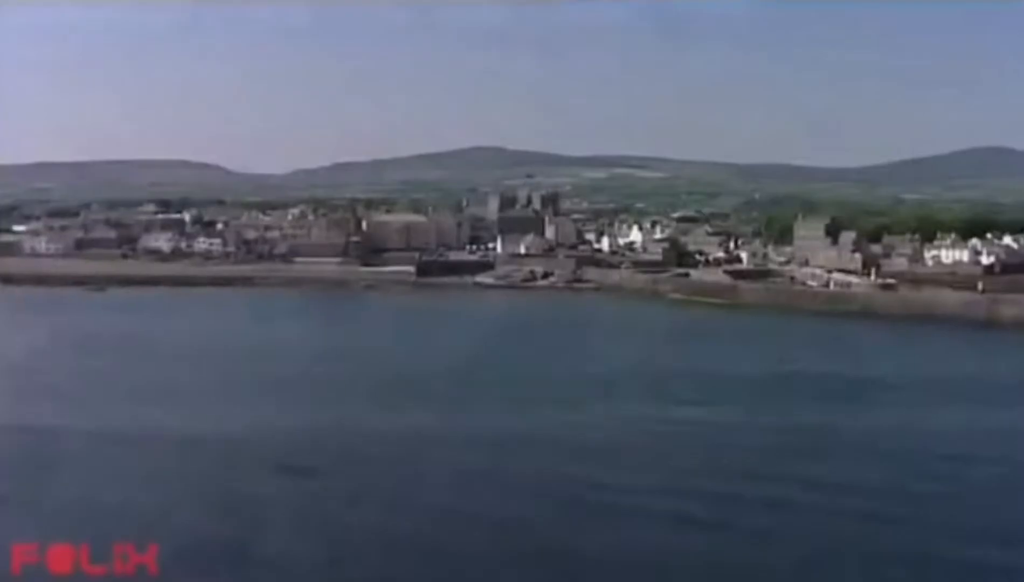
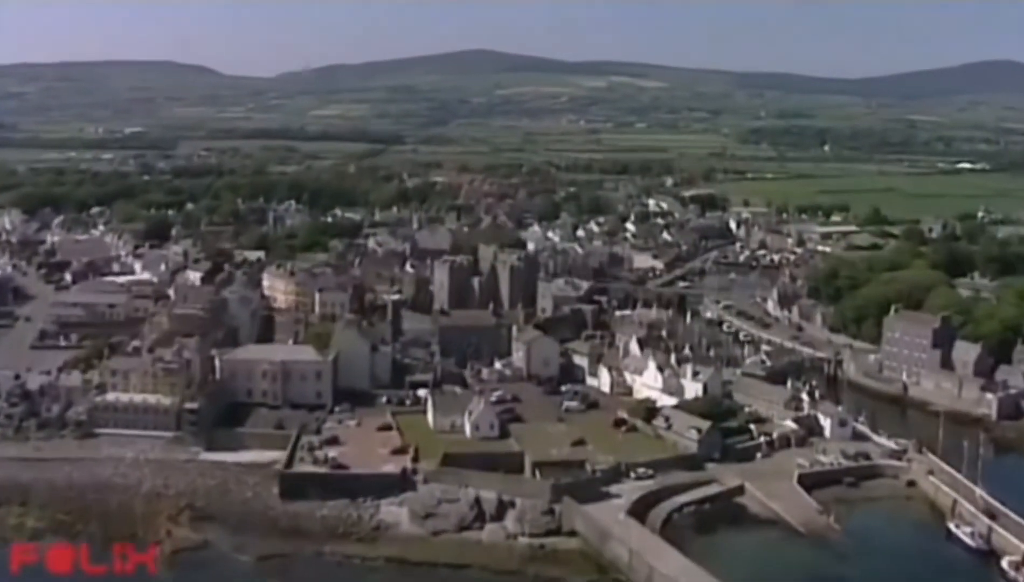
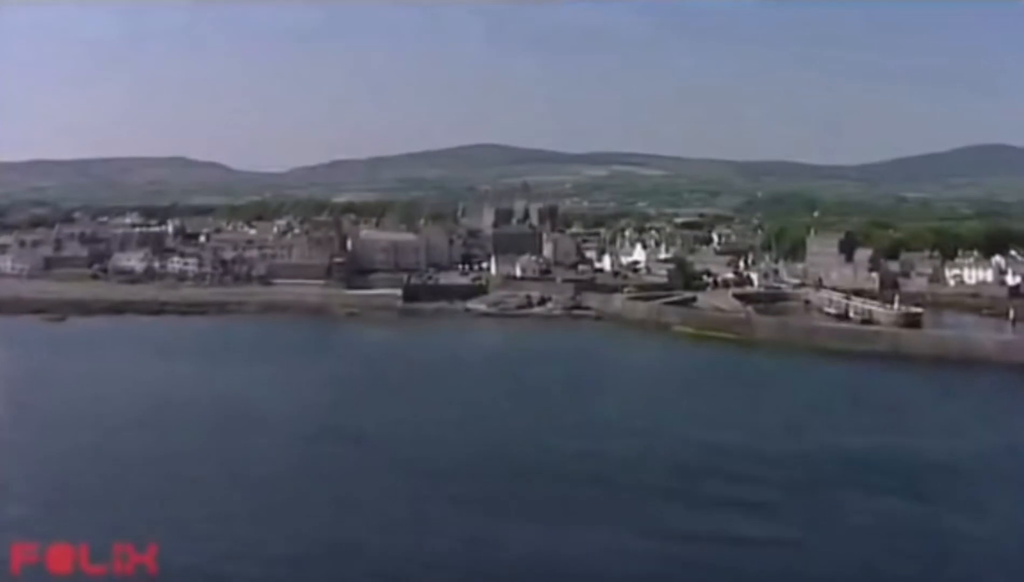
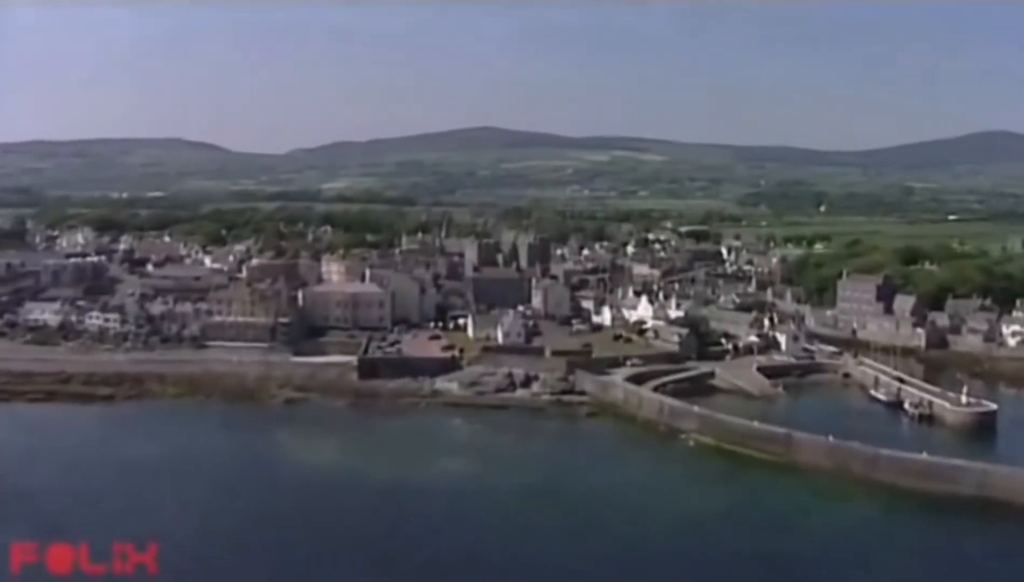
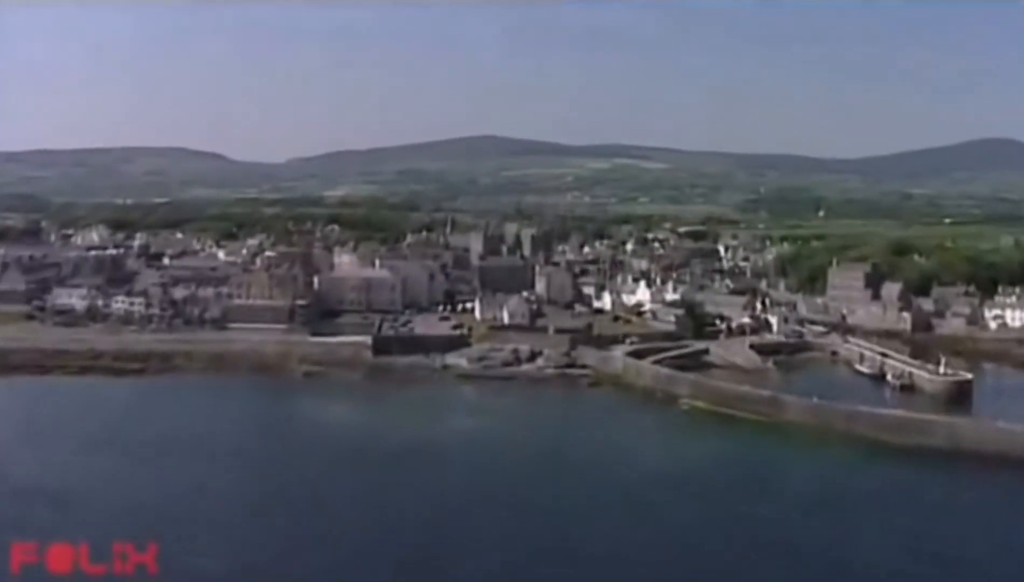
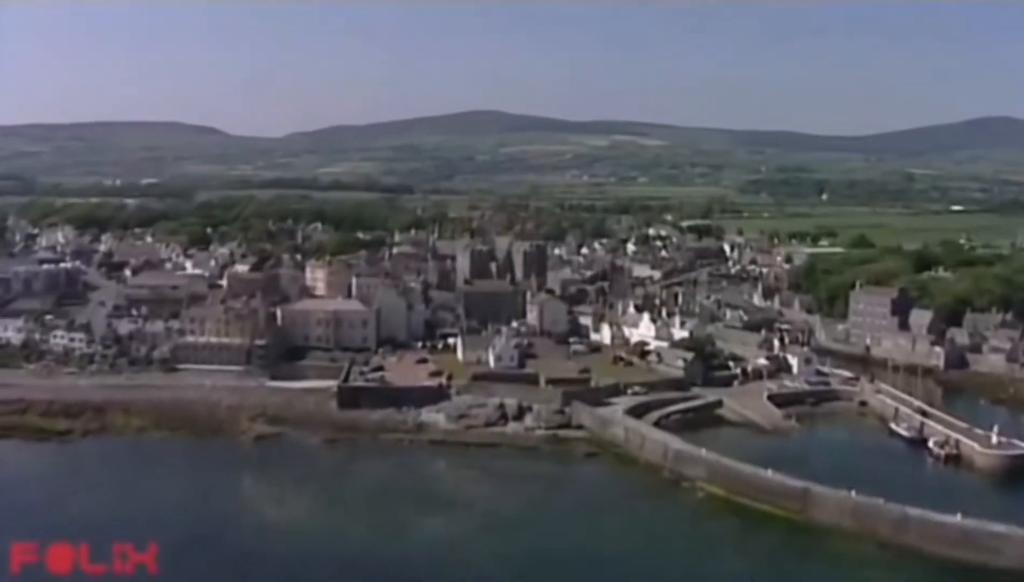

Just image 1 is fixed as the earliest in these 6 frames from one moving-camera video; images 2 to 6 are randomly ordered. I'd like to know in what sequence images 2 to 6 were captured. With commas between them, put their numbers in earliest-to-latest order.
3, 5, 4, 6, 2
